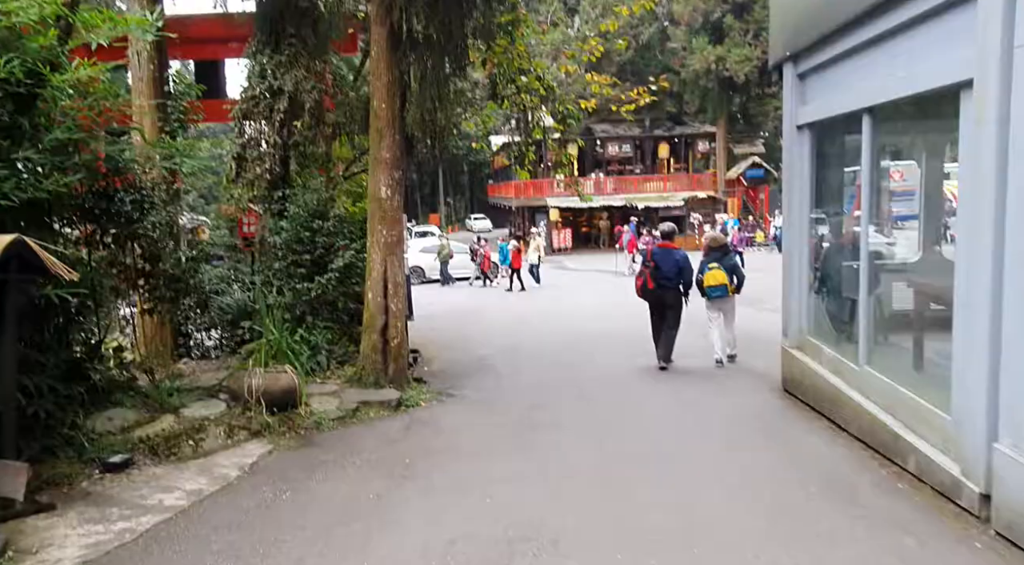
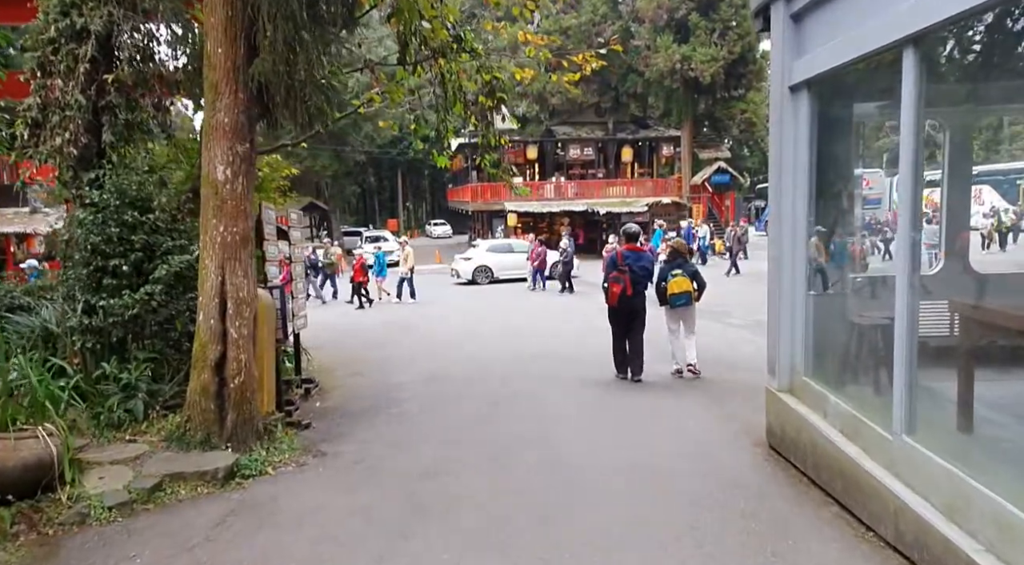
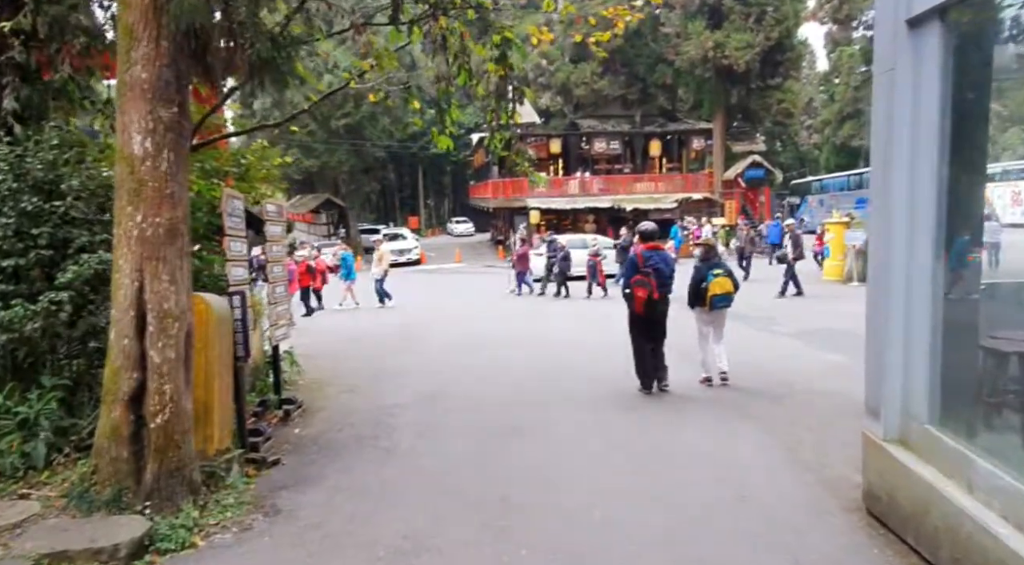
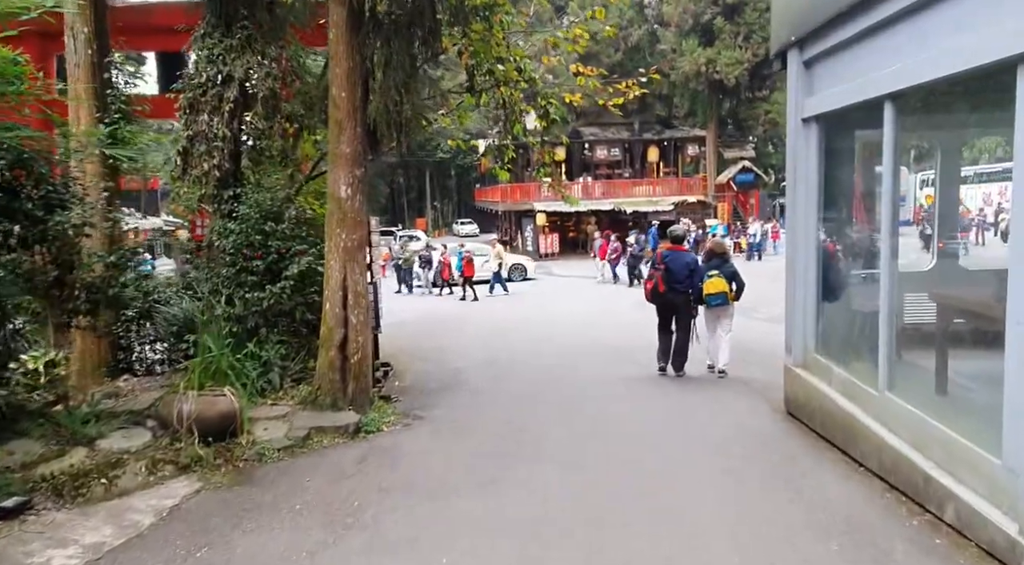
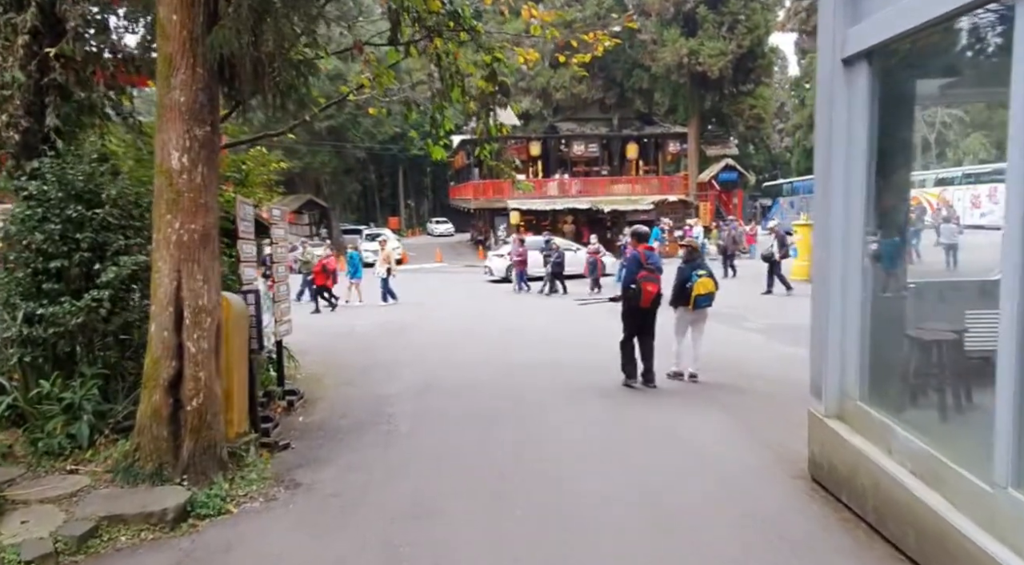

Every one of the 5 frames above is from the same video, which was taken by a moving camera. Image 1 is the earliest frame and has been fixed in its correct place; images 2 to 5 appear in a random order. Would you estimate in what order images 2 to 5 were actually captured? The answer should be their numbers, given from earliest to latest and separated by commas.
4, 2, 5, 3
